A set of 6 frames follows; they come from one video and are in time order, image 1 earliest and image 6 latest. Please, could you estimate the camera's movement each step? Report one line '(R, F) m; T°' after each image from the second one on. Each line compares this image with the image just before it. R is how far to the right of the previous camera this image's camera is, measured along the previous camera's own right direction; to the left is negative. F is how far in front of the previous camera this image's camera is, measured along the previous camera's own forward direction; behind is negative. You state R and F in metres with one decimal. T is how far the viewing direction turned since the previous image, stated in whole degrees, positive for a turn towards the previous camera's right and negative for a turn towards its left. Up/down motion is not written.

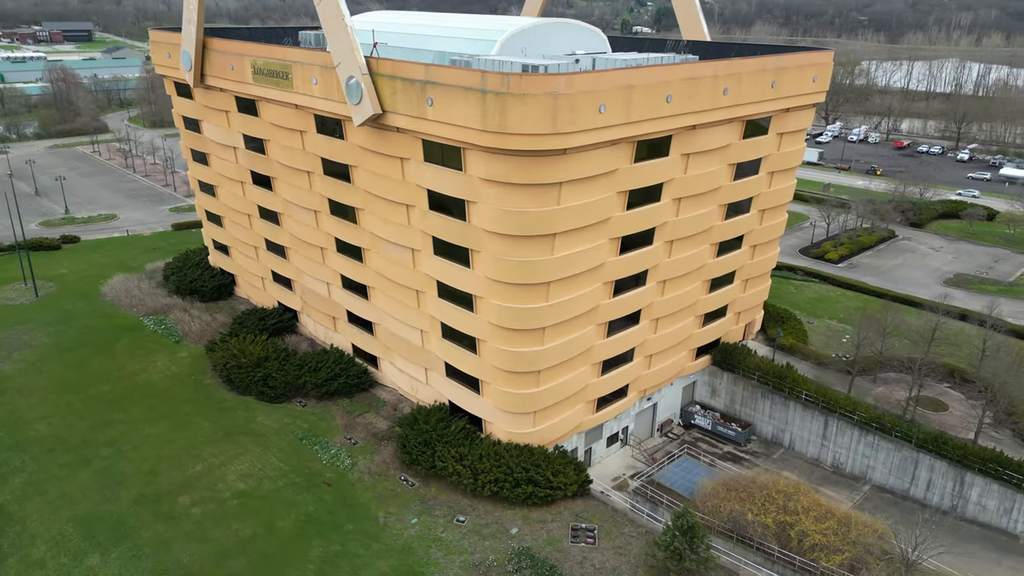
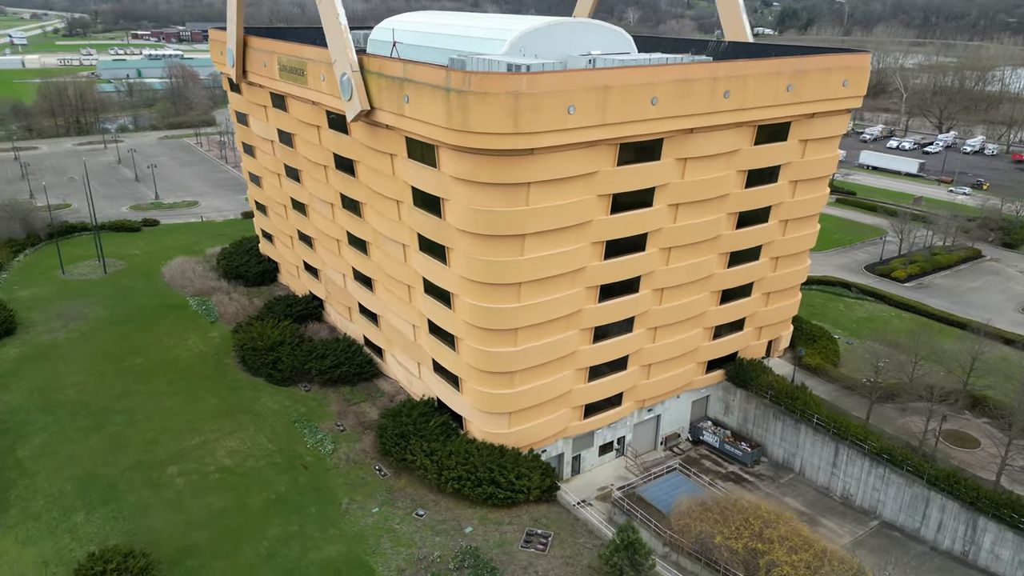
(+4.5, +0.4) m; -8°
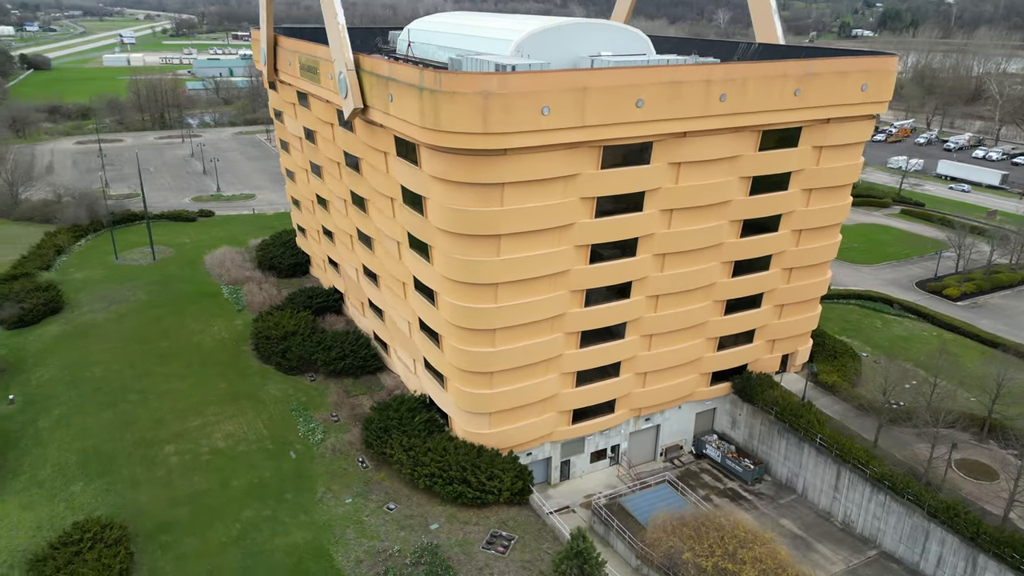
(+3.4, +0.2) m; -6°
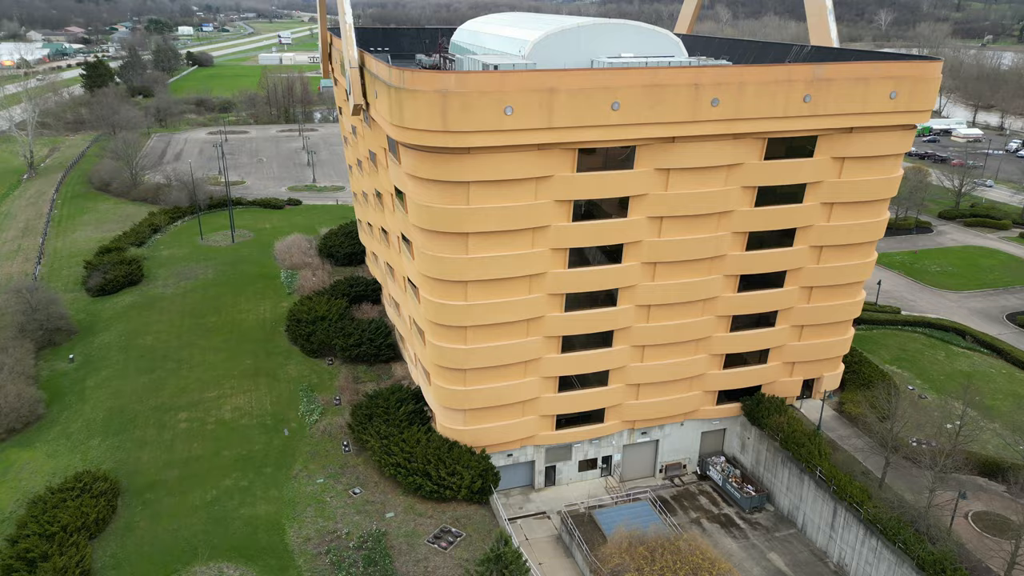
(+5.4, +0.5) m; -10°
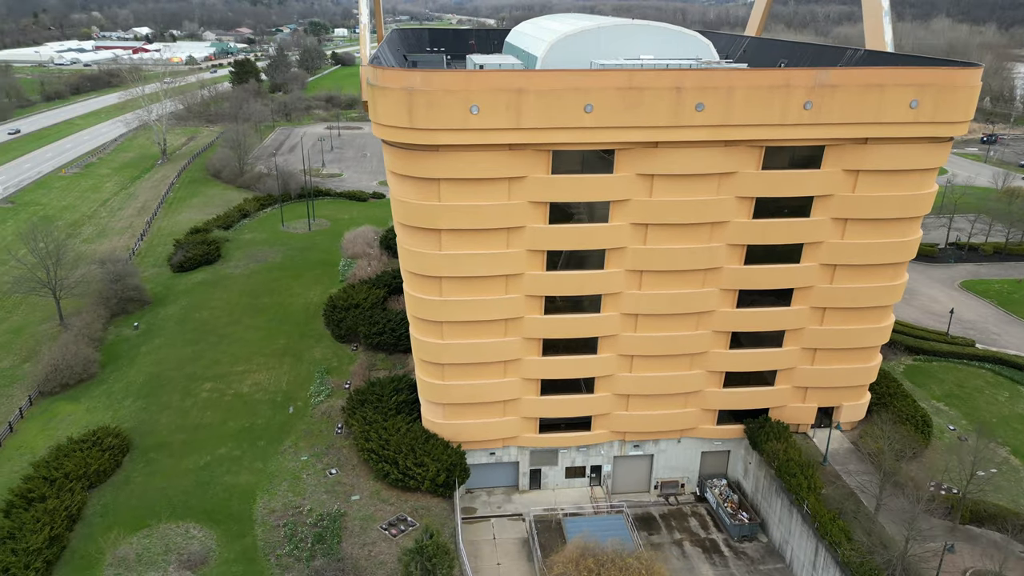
(+5.3, +0.4) m; -10°
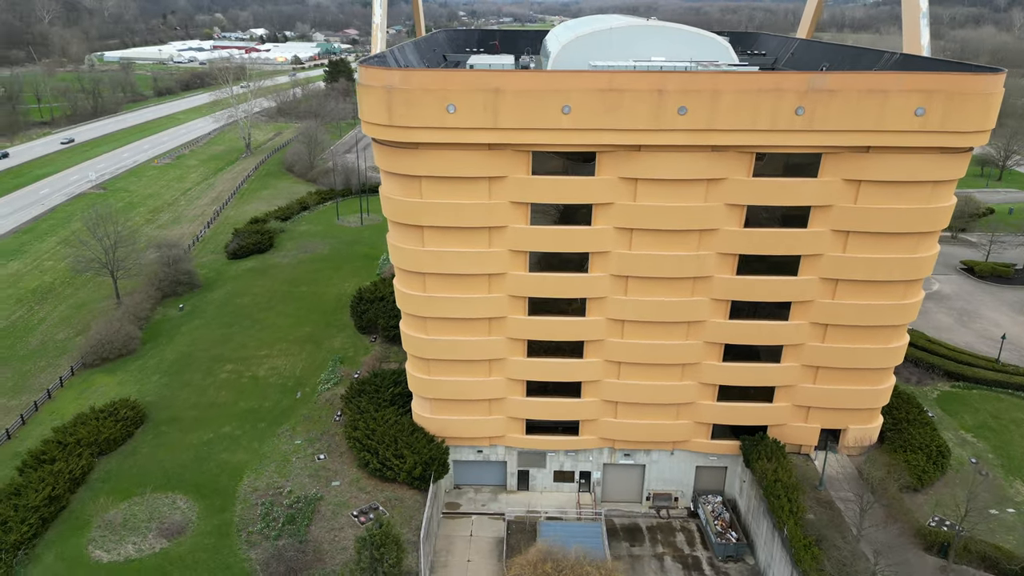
(+3.8, +0.2) m; -7°
